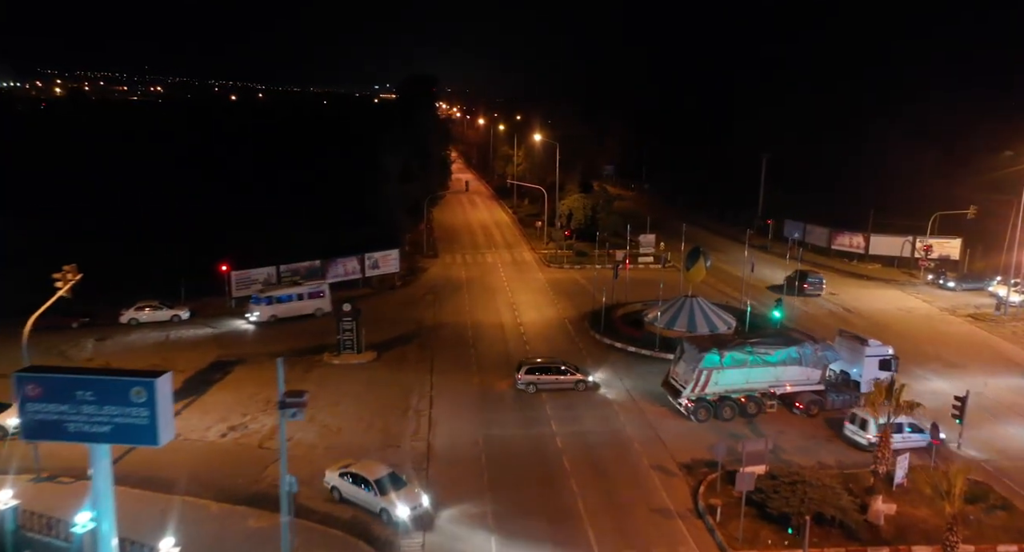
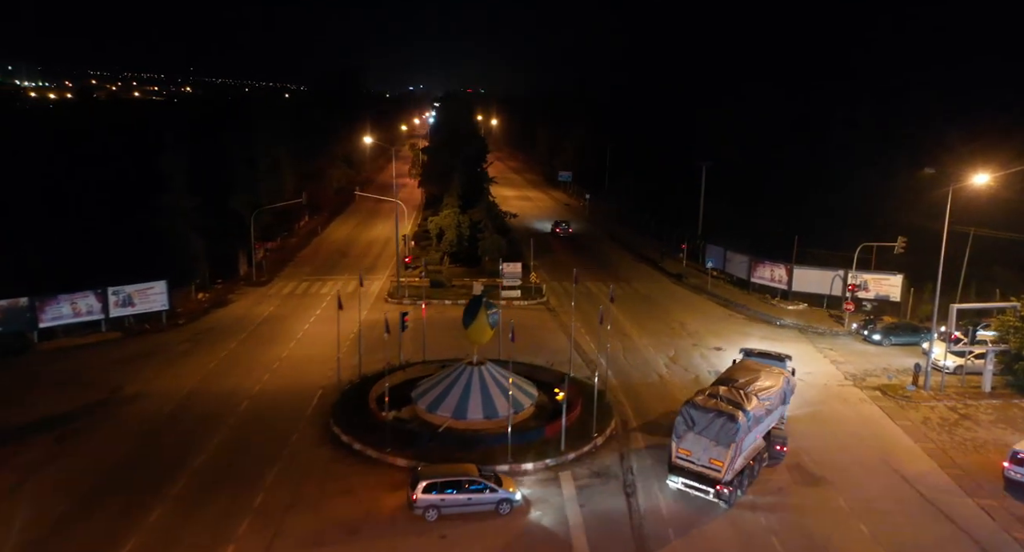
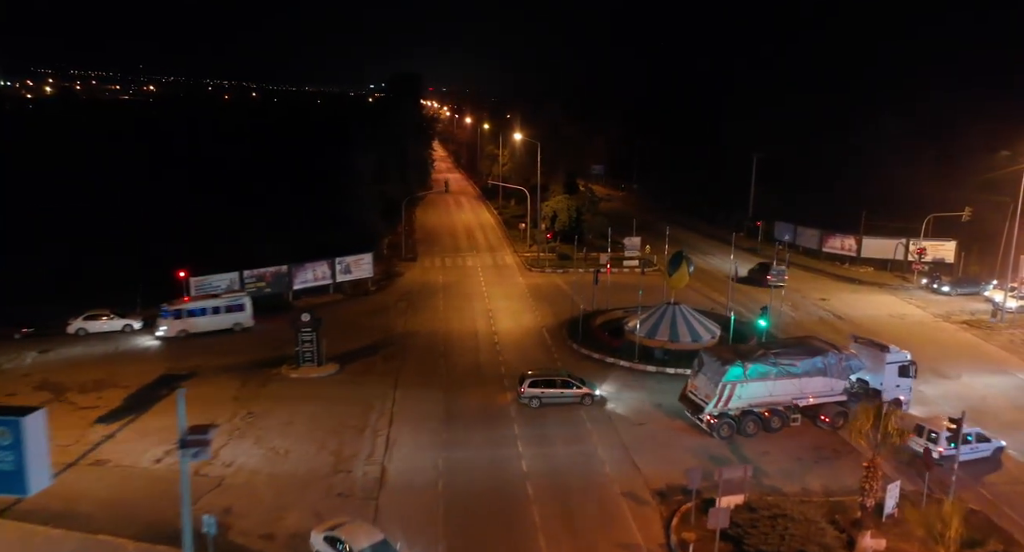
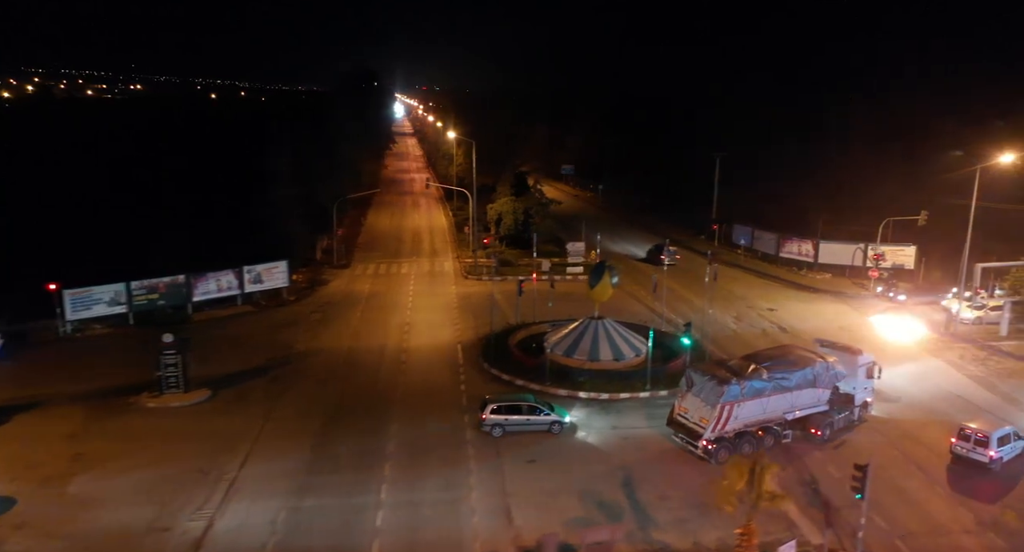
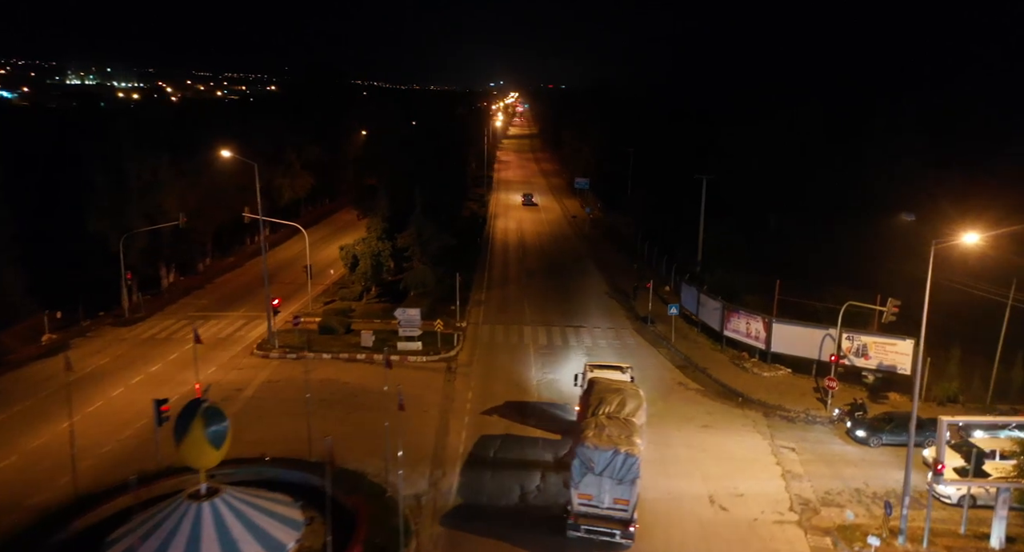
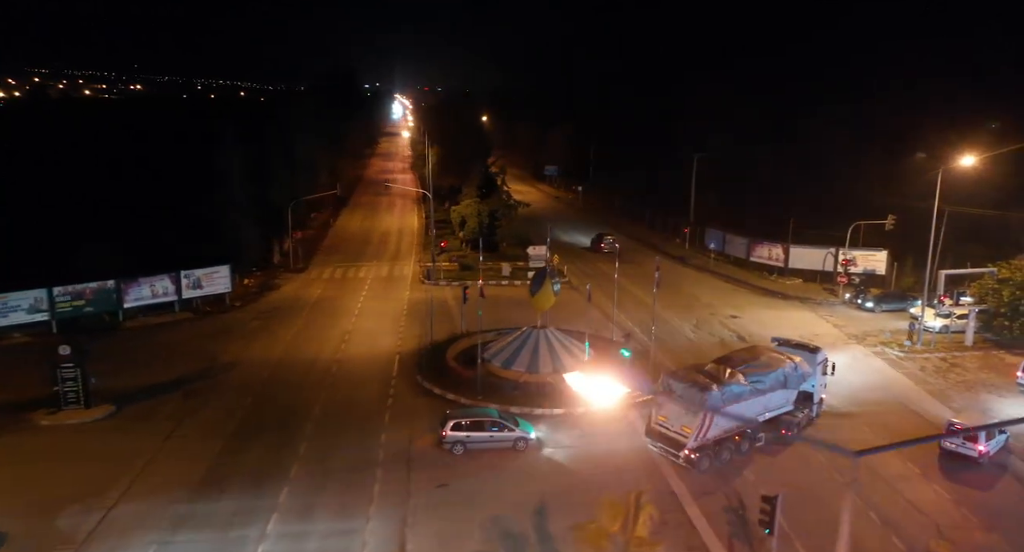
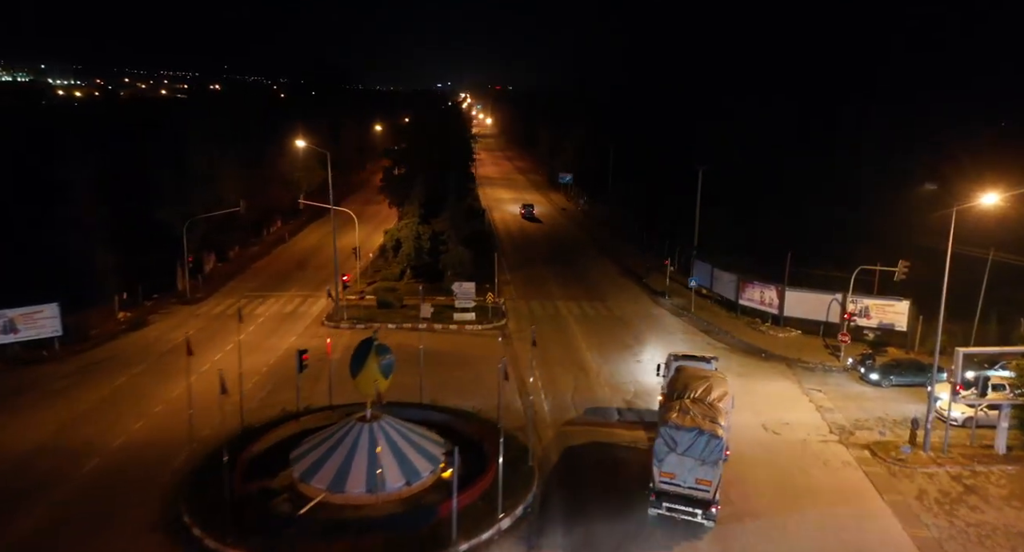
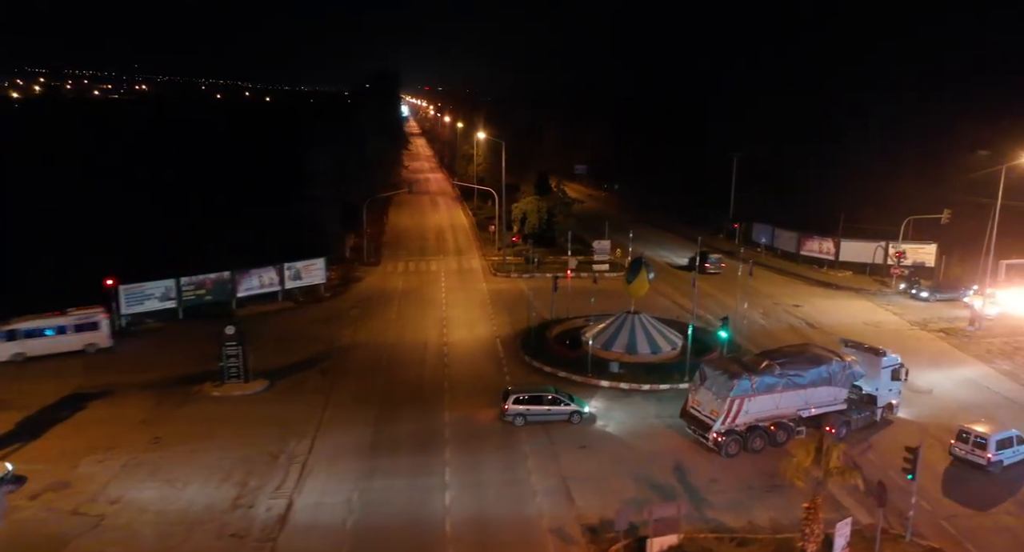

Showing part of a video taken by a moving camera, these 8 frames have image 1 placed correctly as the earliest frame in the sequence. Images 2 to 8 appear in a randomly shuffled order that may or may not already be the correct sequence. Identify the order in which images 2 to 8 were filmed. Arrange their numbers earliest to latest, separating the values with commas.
3, 8, 4, 6, 2, 7, 5
